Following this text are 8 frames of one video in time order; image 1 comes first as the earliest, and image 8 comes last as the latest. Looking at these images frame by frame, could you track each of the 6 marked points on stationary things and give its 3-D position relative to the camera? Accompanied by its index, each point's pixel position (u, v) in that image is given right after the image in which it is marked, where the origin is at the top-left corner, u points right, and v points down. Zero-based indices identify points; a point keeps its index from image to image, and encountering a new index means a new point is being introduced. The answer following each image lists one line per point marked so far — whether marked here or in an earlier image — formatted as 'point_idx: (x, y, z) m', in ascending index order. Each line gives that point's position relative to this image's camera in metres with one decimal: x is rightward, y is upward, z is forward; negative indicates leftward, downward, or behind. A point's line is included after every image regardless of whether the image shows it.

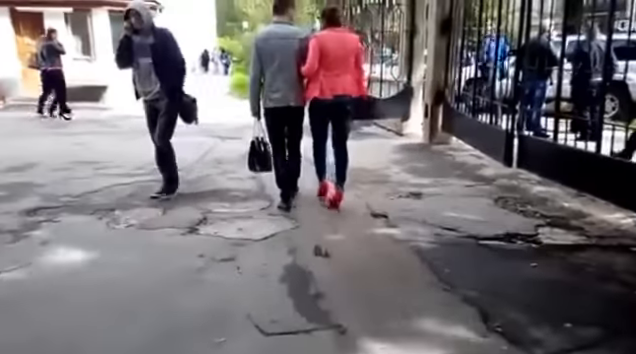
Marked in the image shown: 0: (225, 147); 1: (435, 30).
0: (-1.4, +0.5, +9.8) m
1: (+1.5, +1.9, +8.6) m
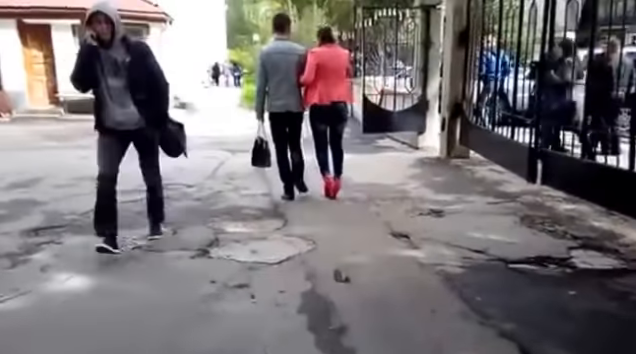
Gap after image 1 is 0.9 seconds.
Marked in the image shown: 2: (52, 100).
0: (-1.2, +0.2, +9.5) m
1: (+1.7, +1.7, +8.4) m
2: (-6.3, +1.8, +15.7) m
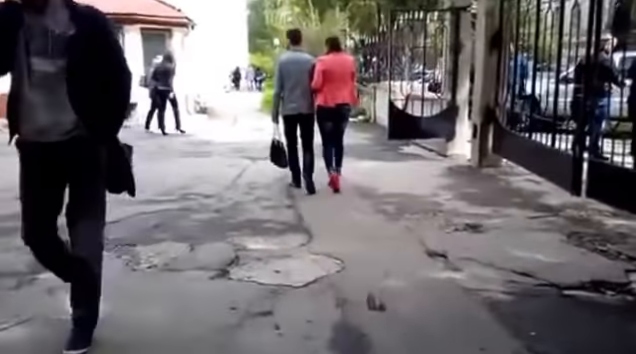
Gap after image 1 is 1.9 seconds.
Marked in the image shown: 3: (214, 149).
0: (-0.9, +0.1, +9.2) m
1: (+2.0, +1.6, +7.9) m
2: (-5.8, +1.7, +15.5) m
3: (-1.9, +0.5, +11.5) m
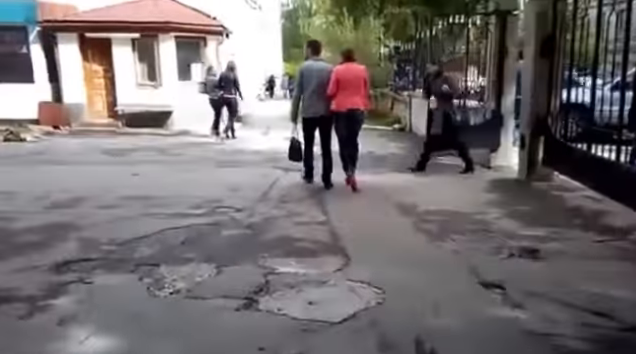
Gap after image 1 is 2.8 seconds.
0: (-0.4, -0.1, +8.7) m
1: (+2.5, +1.4, +7.4) m
2: (-5.0, +1.5, +15.3) m
3: (-1.3, +0.3, +11.1) m
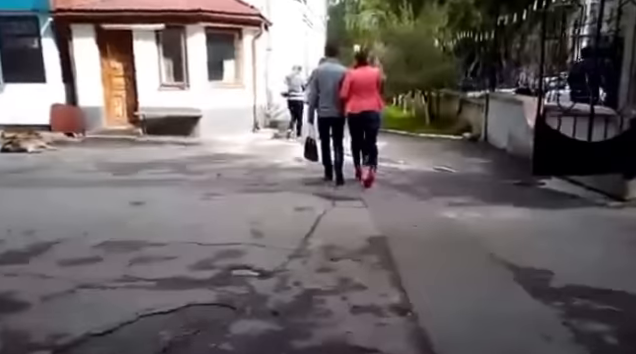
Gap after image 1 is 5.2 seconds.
0: (+0.2, -0.4, +6.3) m
1: (+3.0, +1.1, +4.8) m
2: (-3.9, +1.2, +13.2) m
3: (-0.5, 0.0, +8.7) m
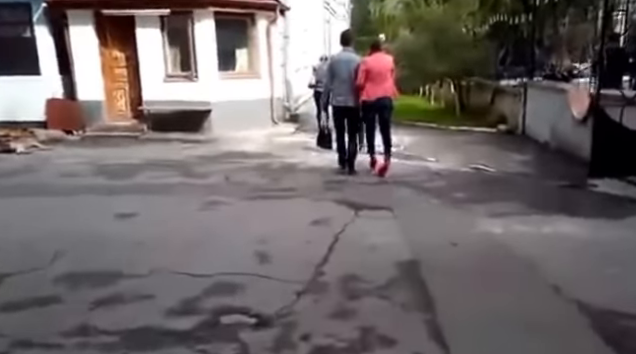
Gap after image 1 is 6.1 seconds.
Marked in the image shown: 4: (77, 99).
0: (+0.4, -0.5, +5.2) m
1: (+3.1, +1.0, +3.5) m
2: (-3.5, +1.2, +12.2) m
3: (-0.2, 0.0, +7.6) m
4: (-4.4, +1.4, +11.7) m
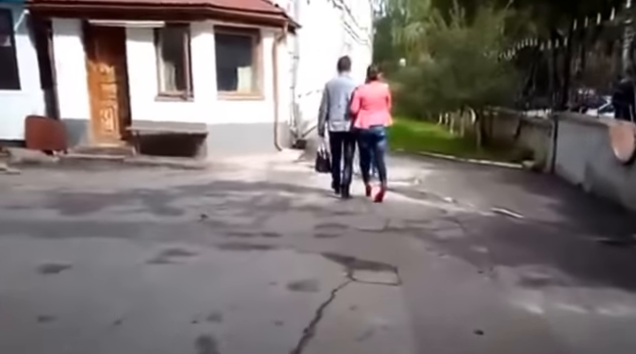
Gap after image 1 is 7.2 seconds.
0: (+0.3, -0.8, +4.0) m
1: (+2.9, +0.6, +2.3) m
2: (-3.3, +0.7, +11.2) m
3: (-0.3, -0.5, +6.5) m
4: (-4.3, +1.0, +10.8) m
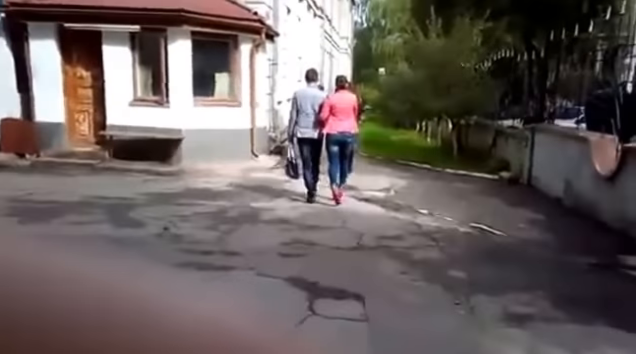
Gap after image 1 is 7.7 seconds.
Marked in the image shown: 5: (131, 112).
0: (0.0, -1.0, +4.1) m
1: (+2.8, +0.4, +2.4) m
2: (-3.7, +0.7, +11.1) m
3: (-0.6, -0.6, +6.4) m
4: (-4.7, +0.9, +10.6) m
5: (-3.0, +1.1, +10.5) m
